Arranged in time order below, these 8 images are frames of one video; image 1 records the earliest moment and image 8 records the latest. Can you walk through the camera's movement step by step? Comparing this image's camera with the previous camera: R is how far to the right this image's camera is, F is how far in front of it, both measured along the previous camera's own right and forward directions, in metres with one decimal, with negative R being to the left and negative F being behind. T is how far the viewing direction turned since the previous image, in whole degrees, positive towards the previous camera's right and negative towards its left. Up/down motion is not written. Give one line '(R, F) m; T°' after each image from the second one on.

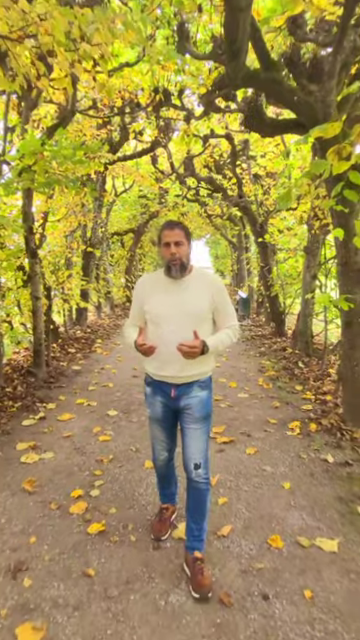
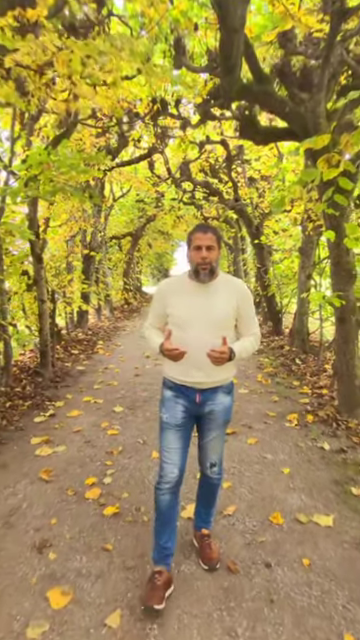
(-0.1, -0.3) m; 0°
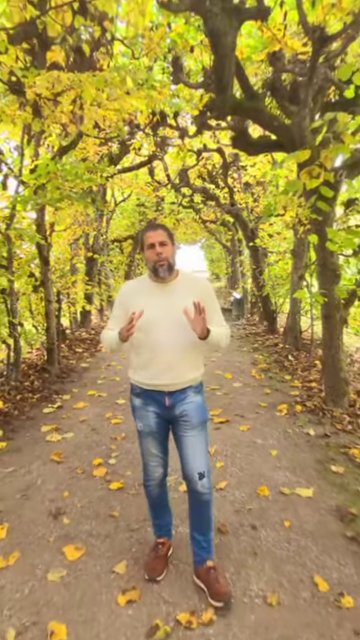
(0.0, -0.4) m; 0°
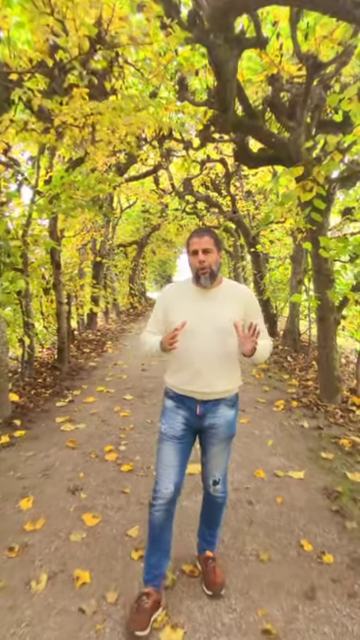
(0.0, -0.4) m; 0°
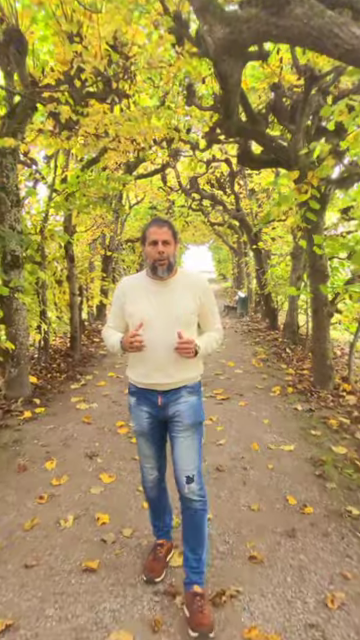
(0.0, -0.5) m; -1°
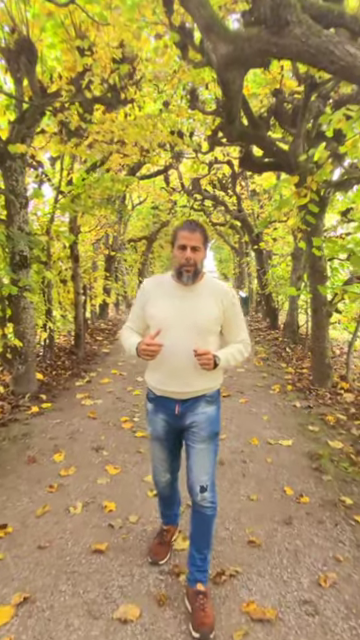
(0.0, -0.2) m; 0°
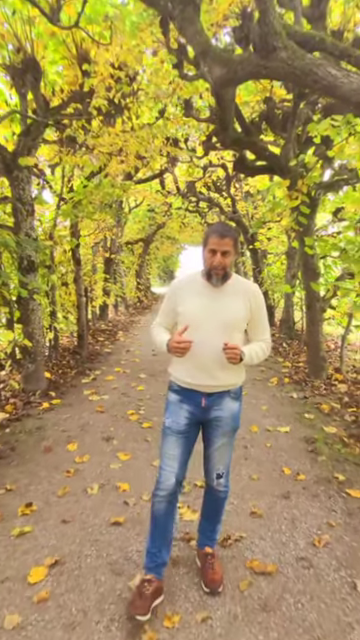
(-0.1, -0.3) m; 0°
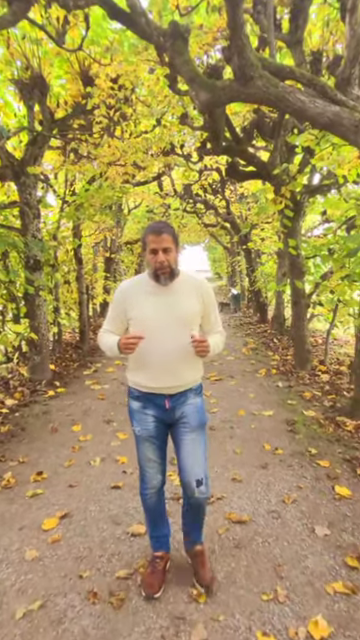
(+0.1, -0.5) m; 0°
